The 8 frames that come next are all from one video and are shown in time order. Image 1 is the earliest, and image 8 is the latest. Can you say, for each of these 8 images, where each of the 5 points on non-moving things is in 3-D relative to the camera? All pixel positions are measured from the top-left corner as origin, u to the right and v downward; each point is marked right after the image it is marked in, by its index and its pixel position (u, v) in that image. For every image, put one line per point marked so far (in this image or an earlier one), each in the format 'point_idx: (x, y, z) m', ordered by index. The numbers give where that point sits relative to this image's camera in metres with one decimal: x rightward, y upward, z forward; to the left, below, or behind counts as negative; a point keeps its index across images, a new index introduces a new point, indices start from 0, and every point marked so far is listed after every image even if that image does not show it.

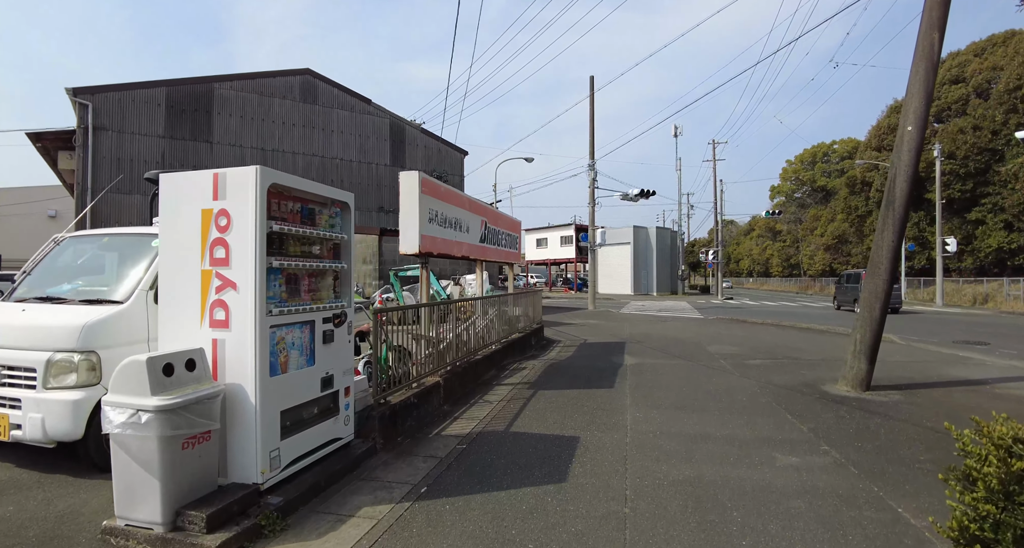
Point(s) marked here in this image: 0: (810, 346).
0: (+7.1, -1.7, +11.8) m
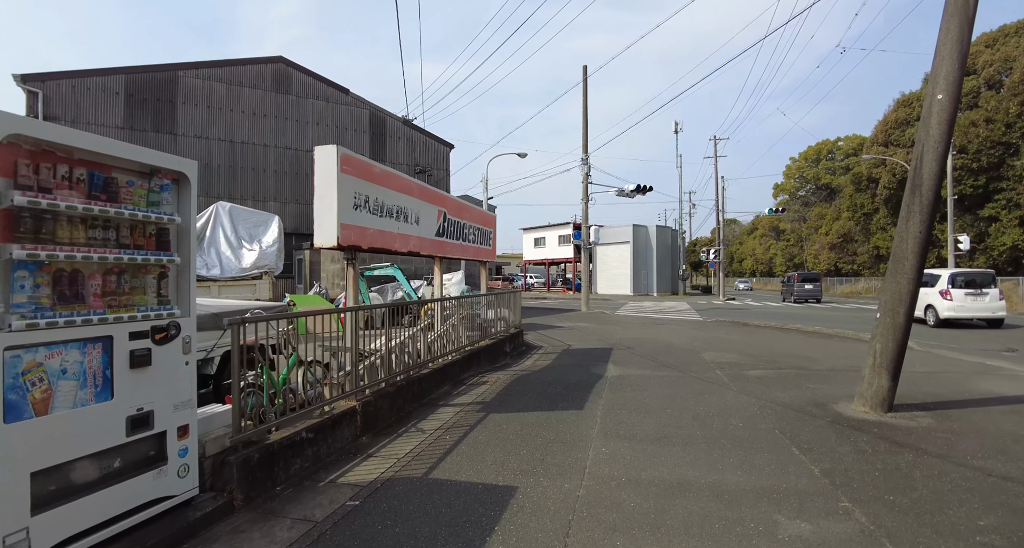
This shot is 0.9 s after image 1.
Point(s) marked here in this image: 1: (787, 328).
0: (+6.4, -1.7, +10.5) m
1: (+8.6, -1.7, +15.6) m
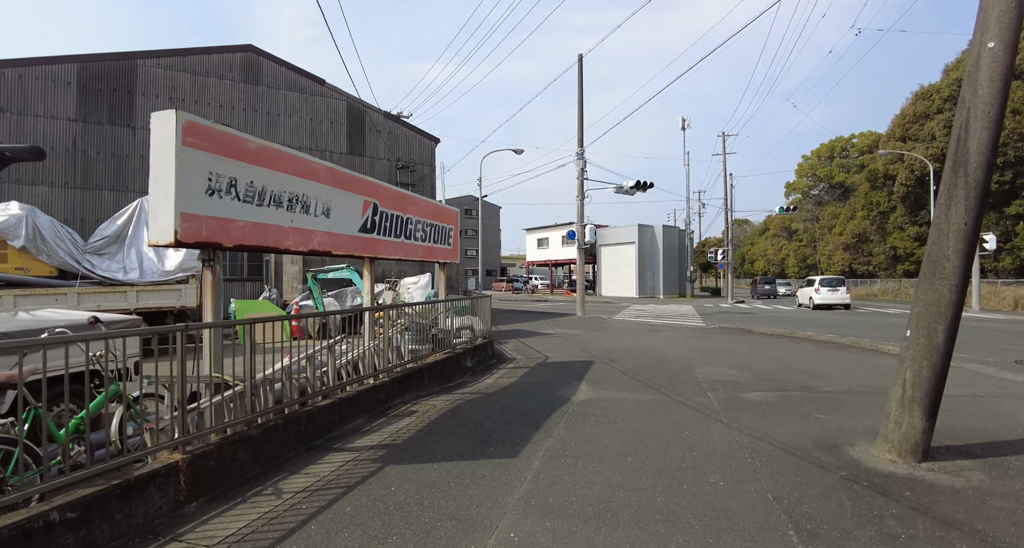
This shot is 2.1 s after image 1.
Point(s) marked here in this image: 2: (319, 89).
0: (+5.7, -1.8, +9.0) m
1: (+7.9, -1.7, +14.0) m
2: (-7.5, +7.1, +19.3) m
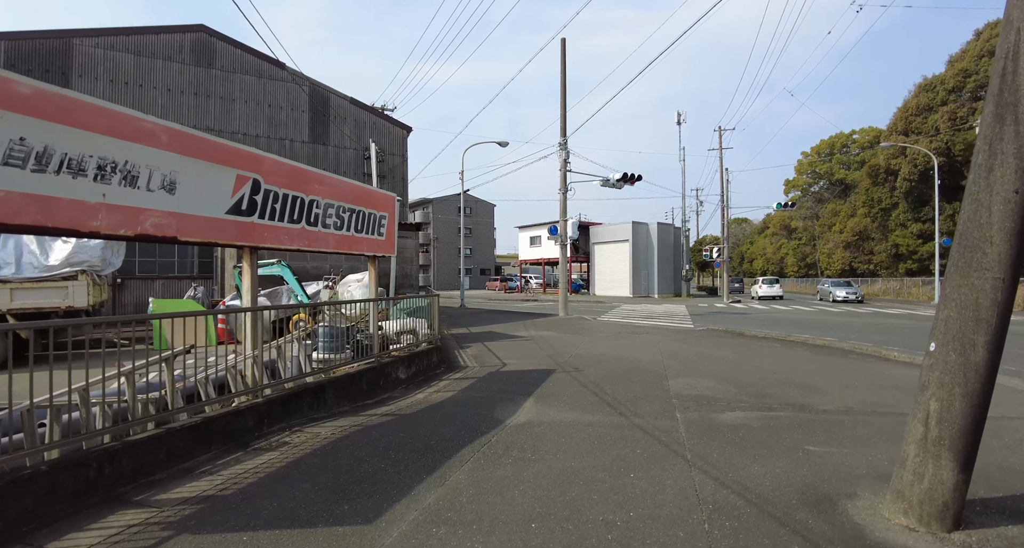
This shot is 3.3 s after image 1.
0: (+4.8, -1.7, +7.6) m
1: (+7.0, -1.7, +12.6) m
2: (-8.4, +7.2, +17.9) m
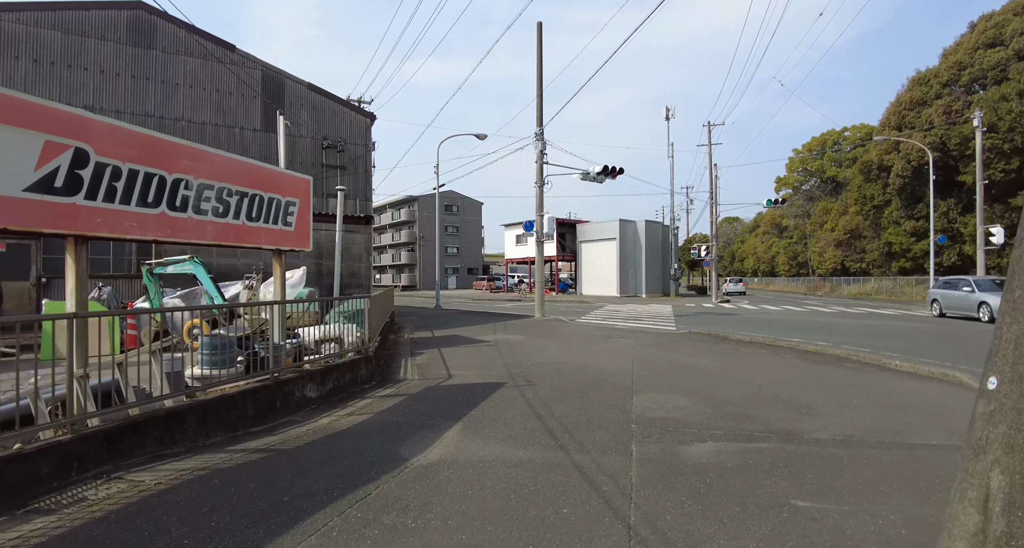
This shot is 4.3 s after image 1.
0: (+3.9, -1.6, +6.3) m
1: (+6.1, -1.6, +11.3) m
2: (-9.4, +7.3, +16.5) m
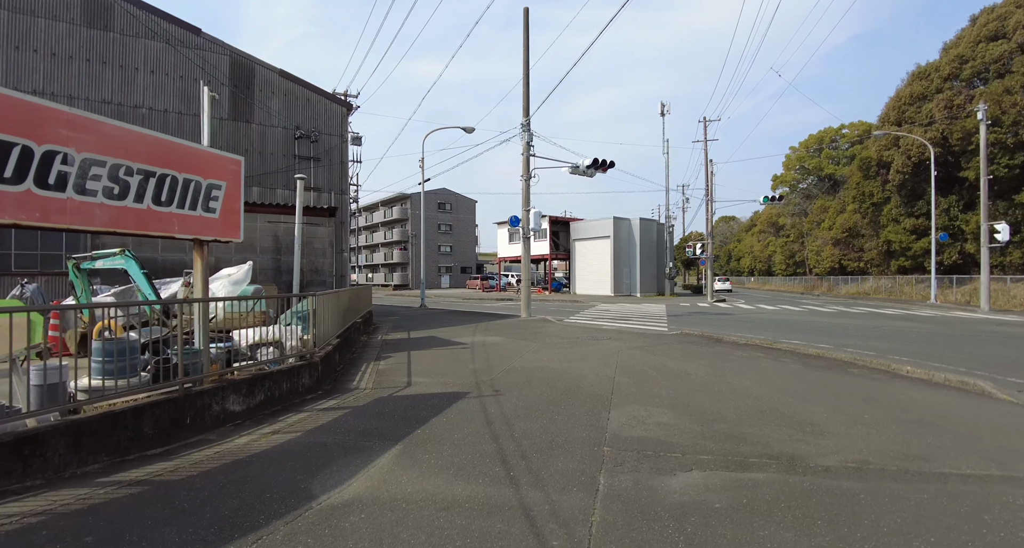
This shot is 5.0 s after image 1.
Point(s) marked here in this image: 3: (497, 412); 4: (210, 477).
0: (+3.4, -1.6, +5.4) m
1: (+5.6, -1.5, +10.5) m
2: (-10.0, +7.3, +15.5) m
3: (-0.2, -1.6, +5.9) m
4: (-2.4, -1.6, +4.2) m
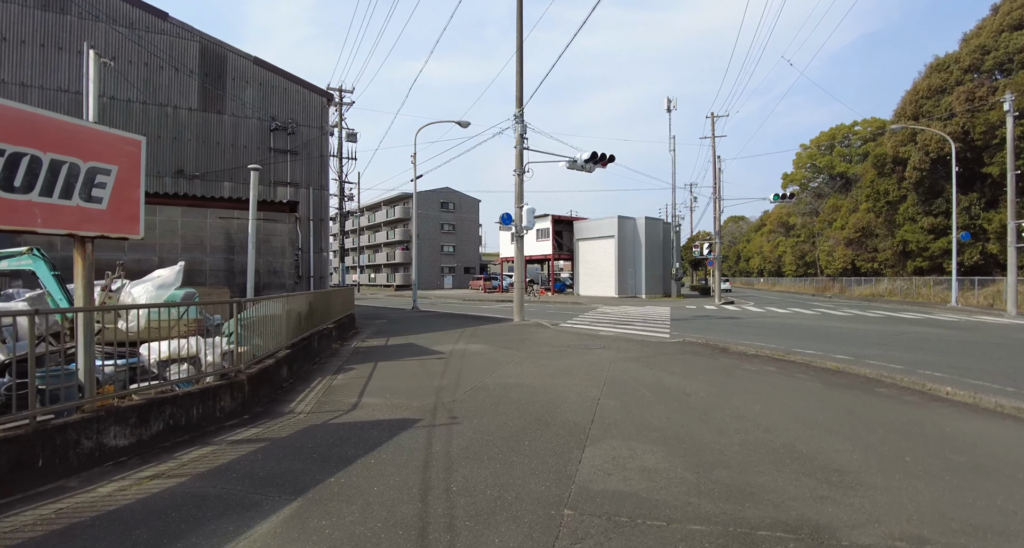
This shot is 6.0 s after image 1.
0: (+2.9, -1.6, +4.3) m
1: (+5.1, -1.6, +9.2) m
2: (-10.3, +7.3, +14.6) m
3: (-0.7, -1.7, +4.7) m
4: (-2.9, -1.7, +3.1) m
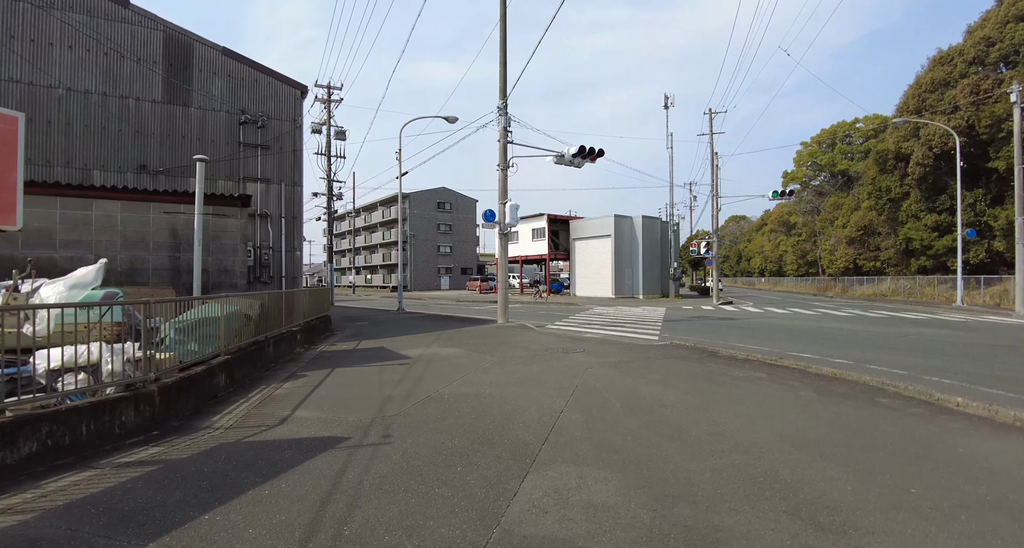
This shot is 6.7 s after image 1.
0: (+2.4, -1.5, +3.5) m
1: (+4.6, -1.5, +8.5) m
2: (-10.8, +7.3, +13.9) m
3: (-1.2, -1.6, +4.0) m
4: (-3.5, -1.6, +2.3) m
